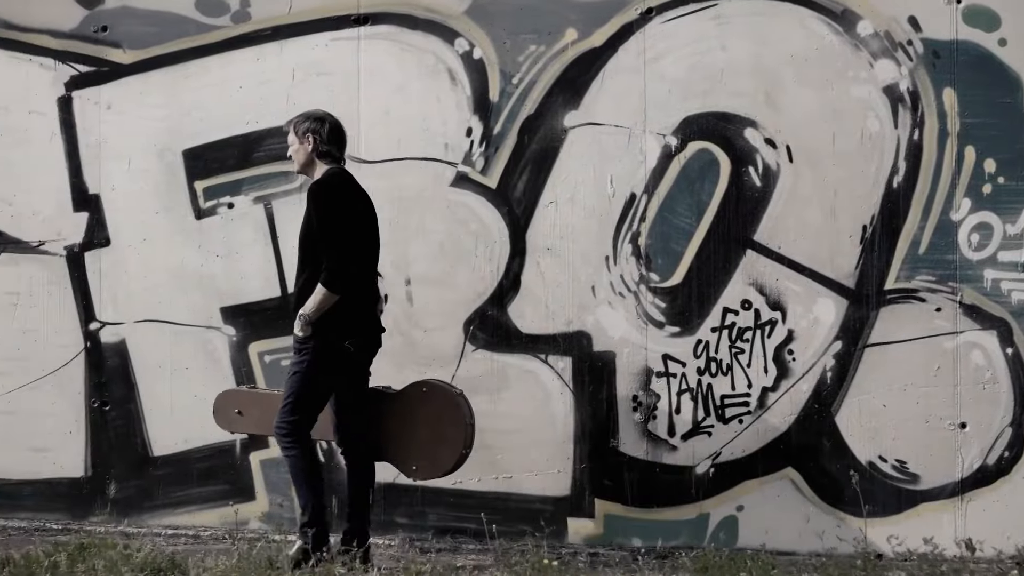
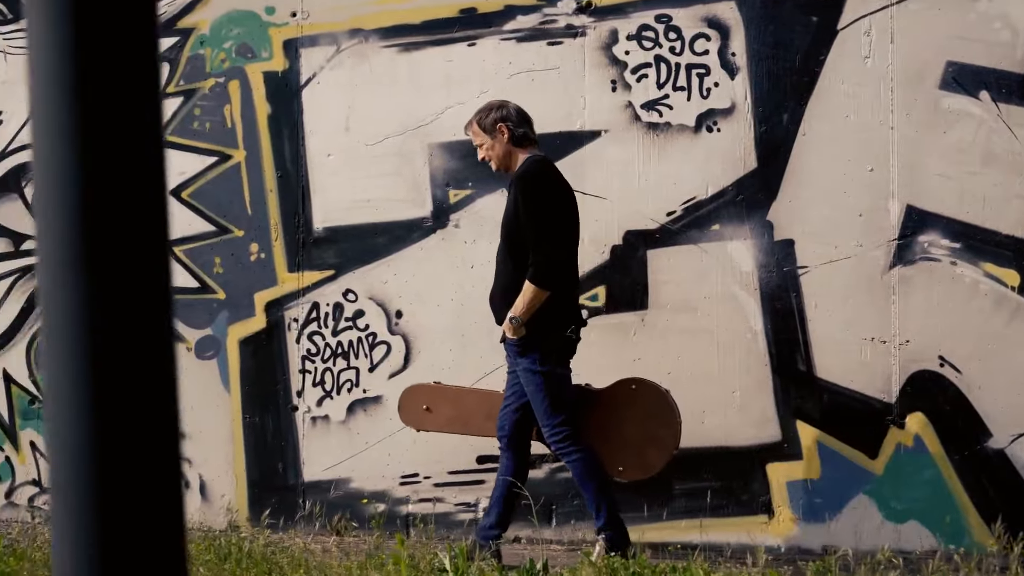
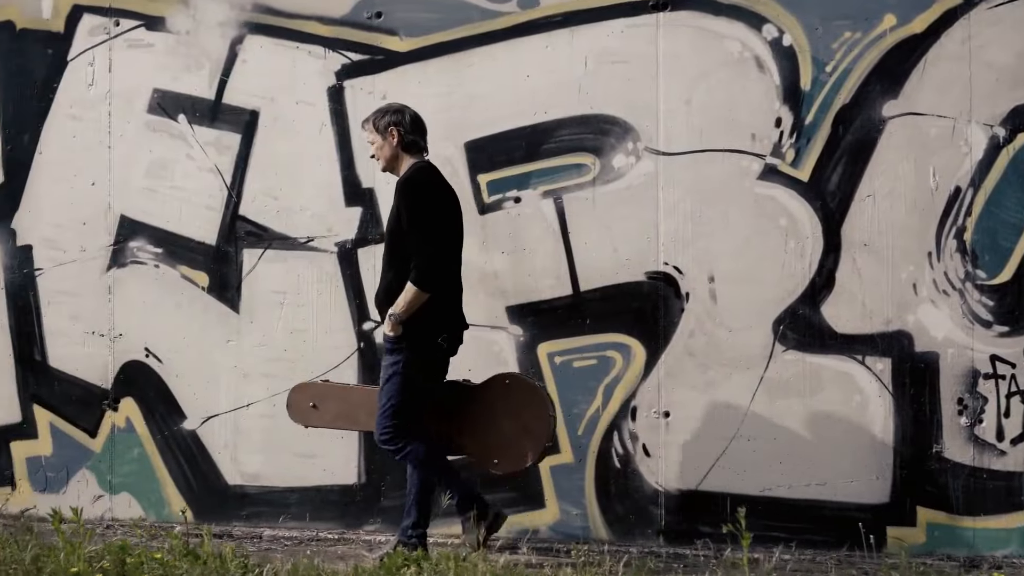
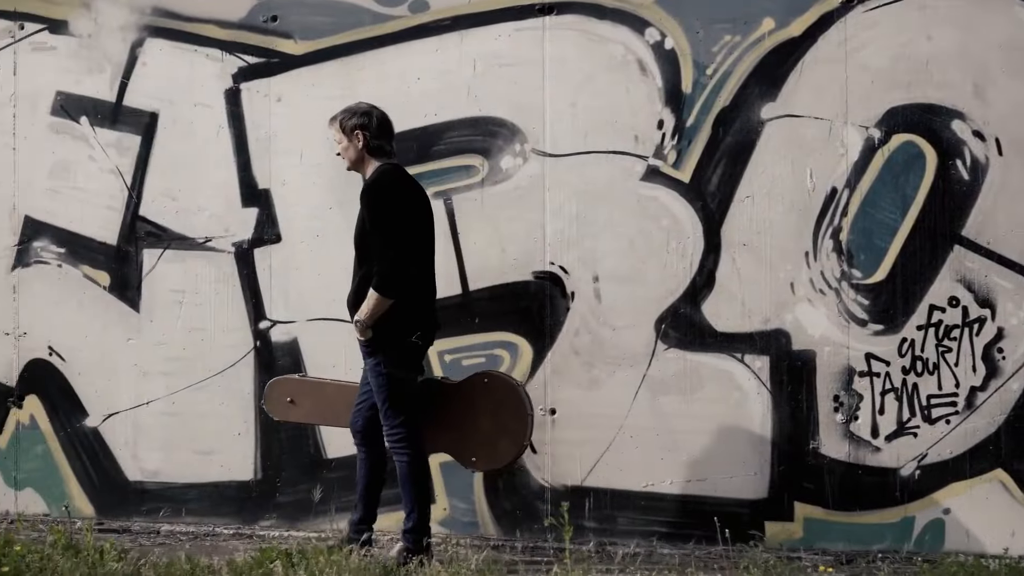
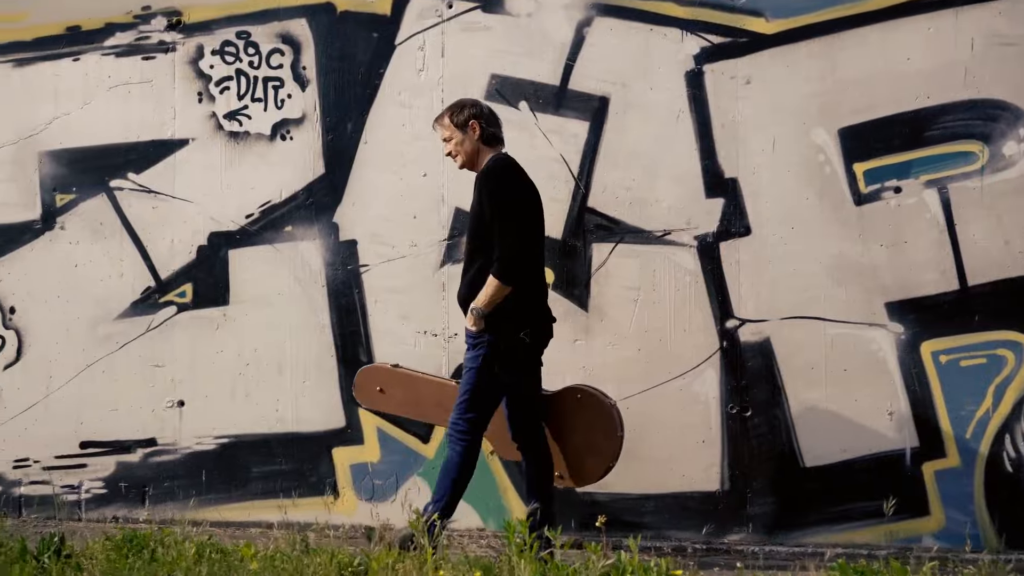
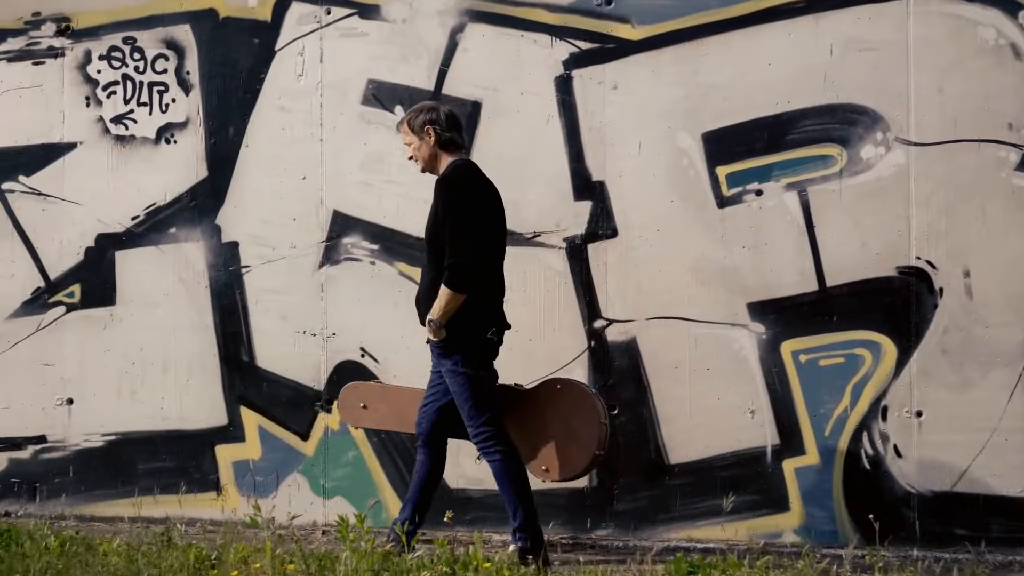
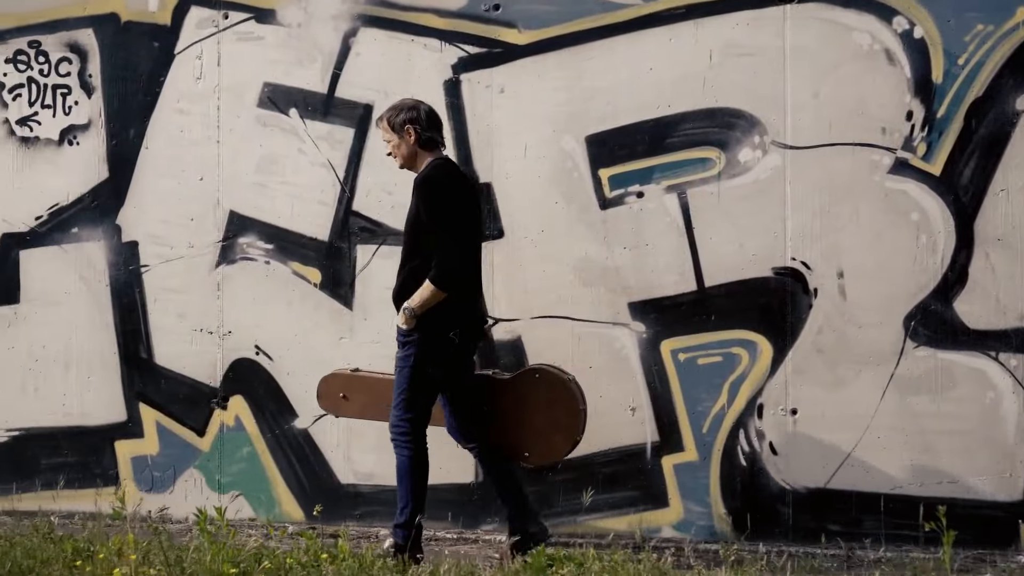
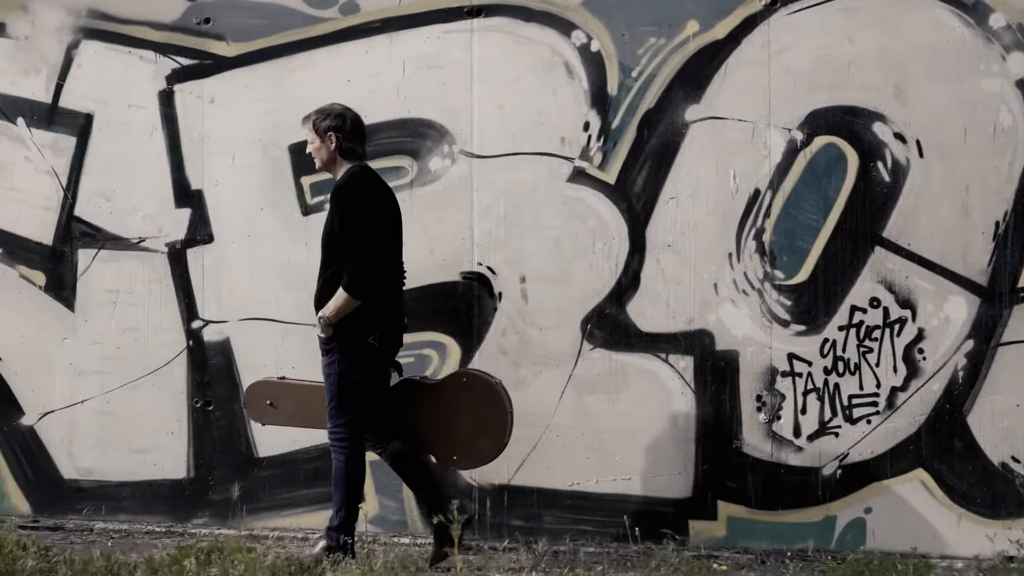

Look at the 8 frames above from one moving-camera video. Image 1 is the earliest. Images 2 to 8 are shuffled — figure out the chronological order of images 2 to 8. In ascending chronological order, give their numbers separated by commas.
8, 4, 3, 7, 6, 5, 2
